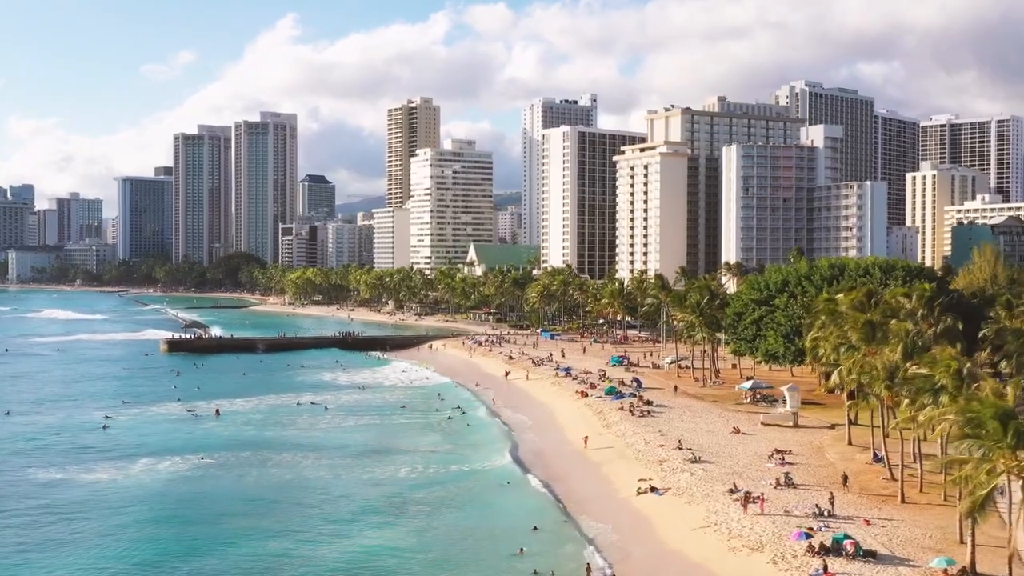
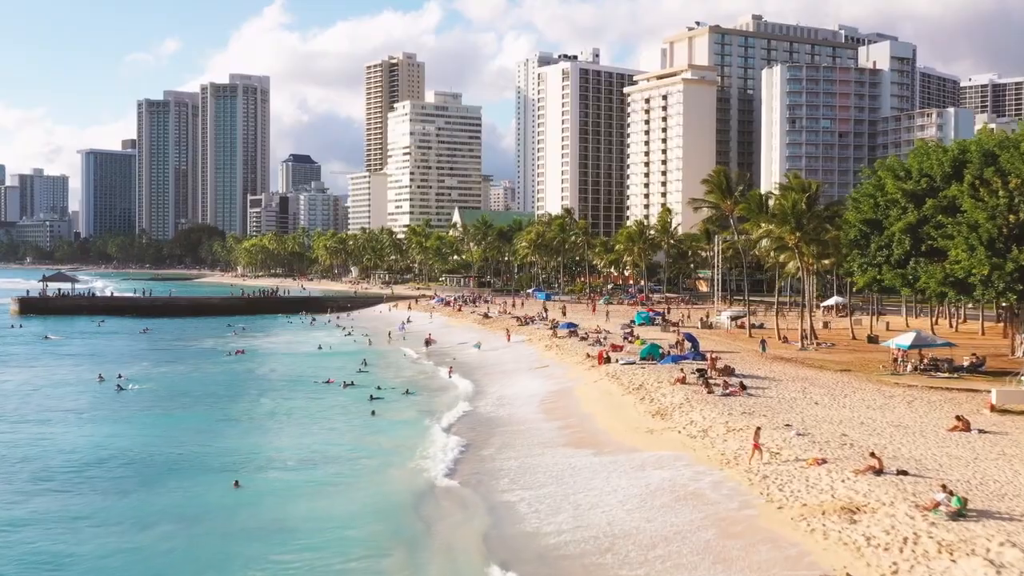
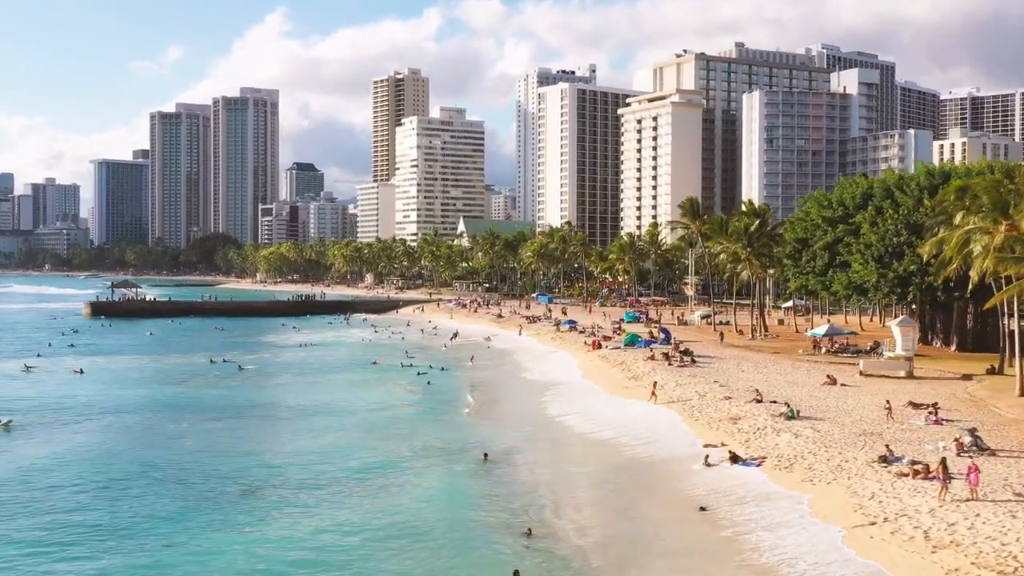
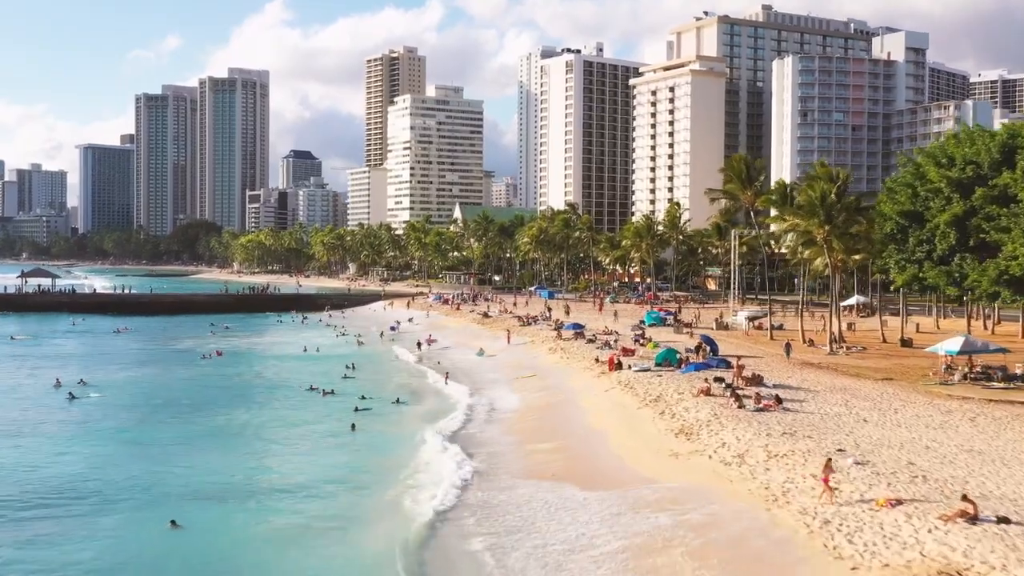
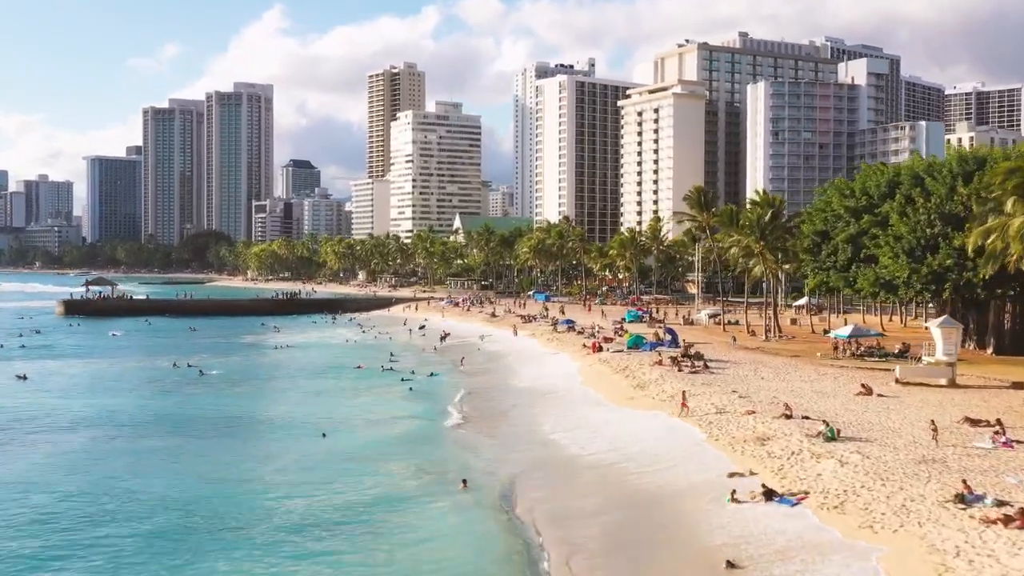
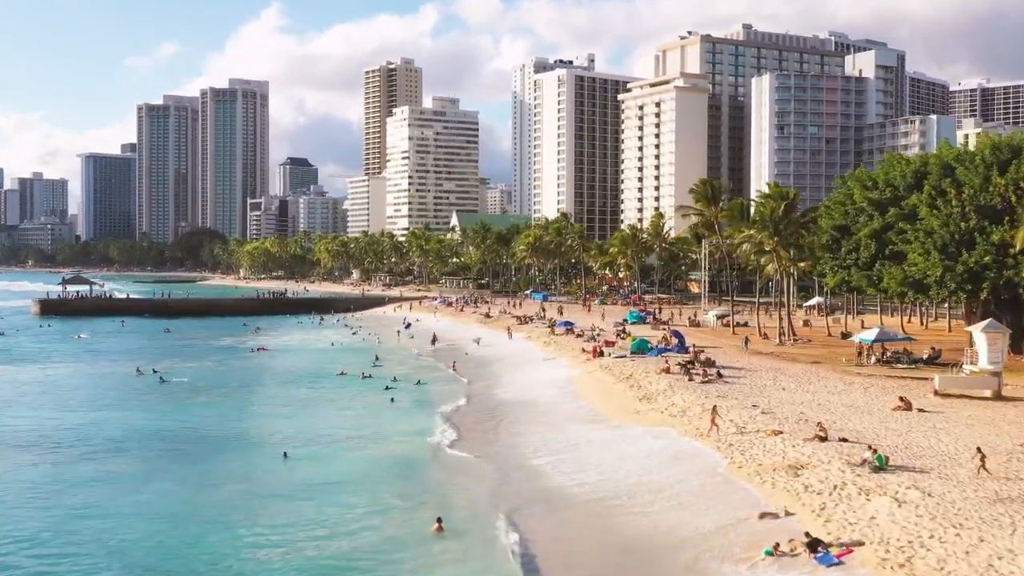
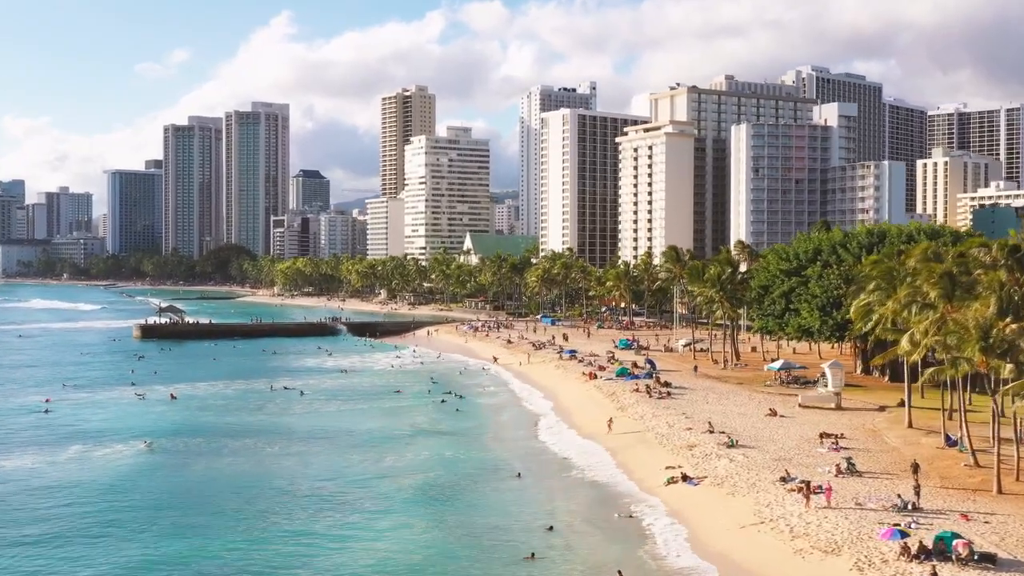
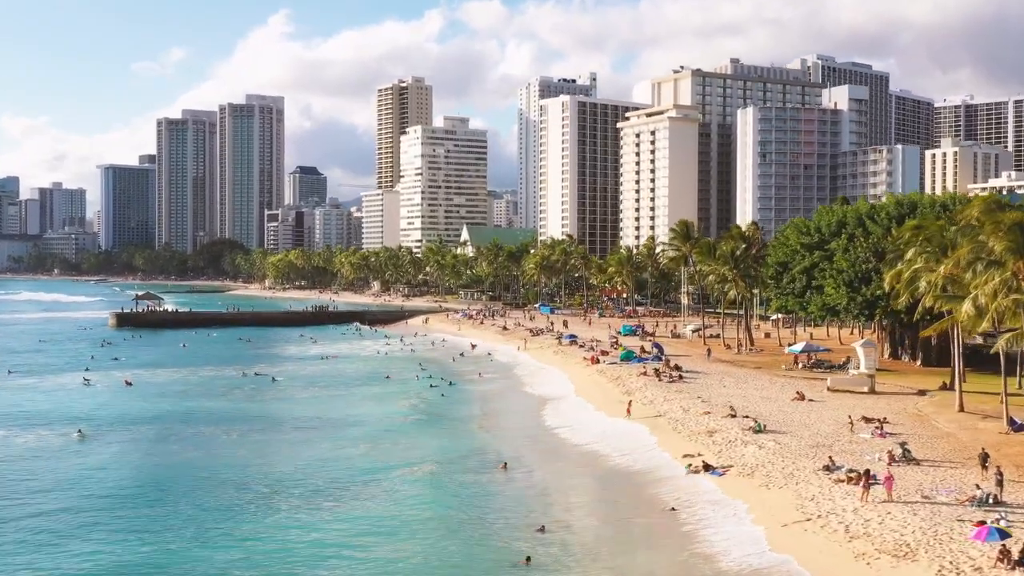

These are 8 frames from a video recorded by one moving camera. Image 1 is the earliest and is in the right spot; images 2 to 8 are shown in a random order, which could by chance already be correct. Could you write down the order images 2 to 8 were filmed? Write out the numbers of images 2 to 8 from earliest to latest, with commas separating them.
7, 8, 3, 5, 6, 2, 4
